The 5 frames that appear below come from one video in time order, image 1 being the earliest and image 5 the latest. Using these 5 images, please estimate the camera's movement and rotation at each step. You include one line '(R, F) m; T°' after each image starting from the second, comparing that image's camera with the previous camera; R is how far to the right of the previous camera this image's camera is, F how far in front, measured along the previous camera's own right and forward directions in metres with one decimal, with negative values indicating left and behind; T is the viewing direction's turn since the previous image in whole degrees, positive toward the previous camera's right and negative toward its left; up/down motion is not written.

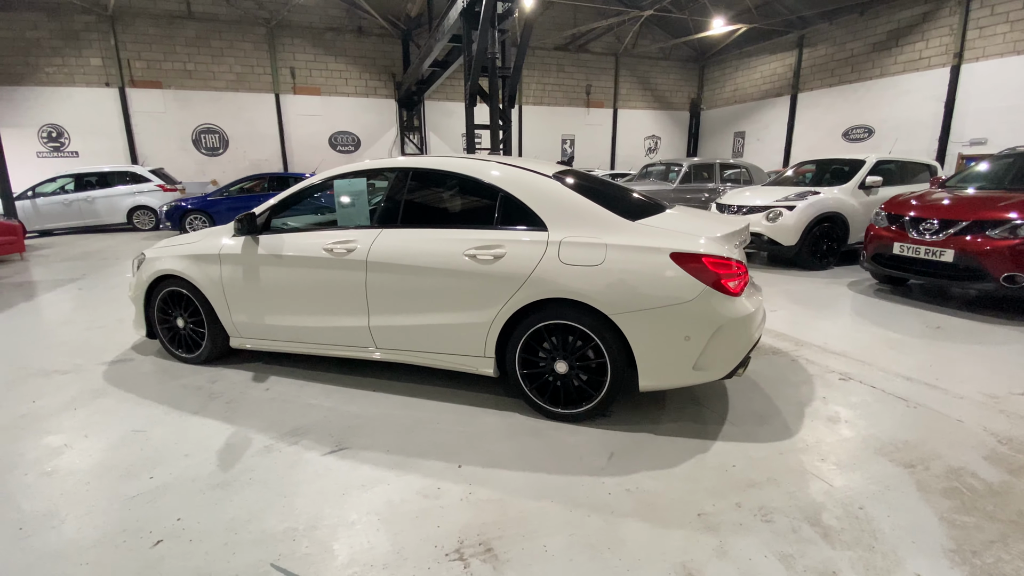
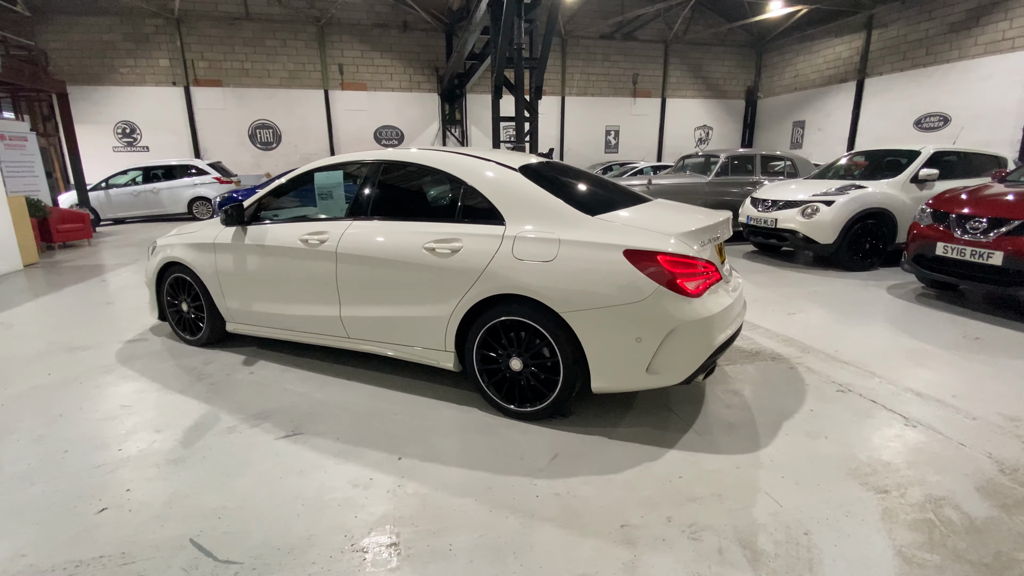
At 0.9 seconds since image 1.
(+0.5, +0.1) m; -6°
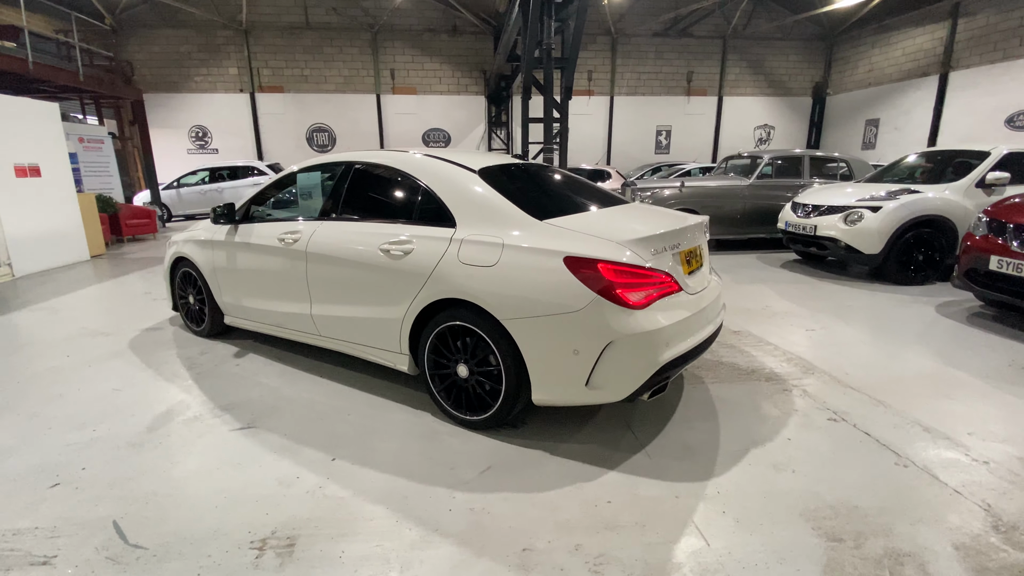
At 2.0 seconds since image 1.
(+0.5, +0.1) m; -7°
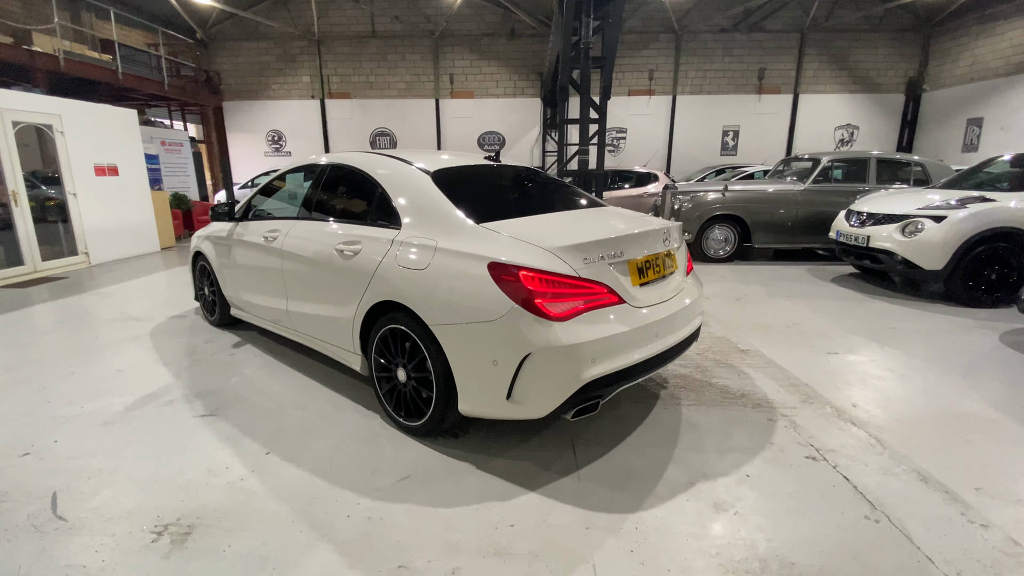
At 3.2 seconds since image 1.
(+0.6, +0.1) m; -8°
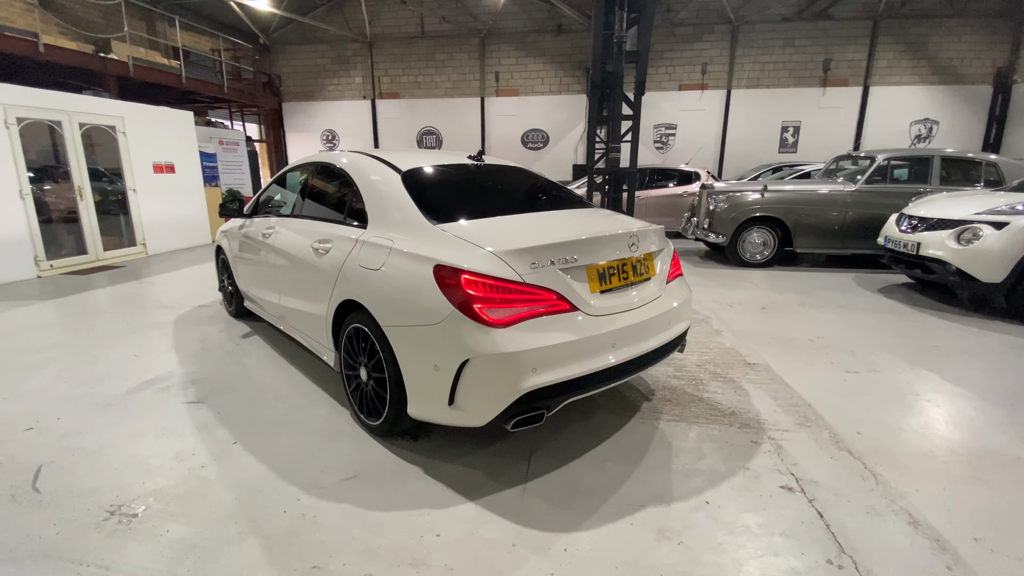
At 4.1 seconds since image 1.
(+0.4, +0.1) m; -6°
